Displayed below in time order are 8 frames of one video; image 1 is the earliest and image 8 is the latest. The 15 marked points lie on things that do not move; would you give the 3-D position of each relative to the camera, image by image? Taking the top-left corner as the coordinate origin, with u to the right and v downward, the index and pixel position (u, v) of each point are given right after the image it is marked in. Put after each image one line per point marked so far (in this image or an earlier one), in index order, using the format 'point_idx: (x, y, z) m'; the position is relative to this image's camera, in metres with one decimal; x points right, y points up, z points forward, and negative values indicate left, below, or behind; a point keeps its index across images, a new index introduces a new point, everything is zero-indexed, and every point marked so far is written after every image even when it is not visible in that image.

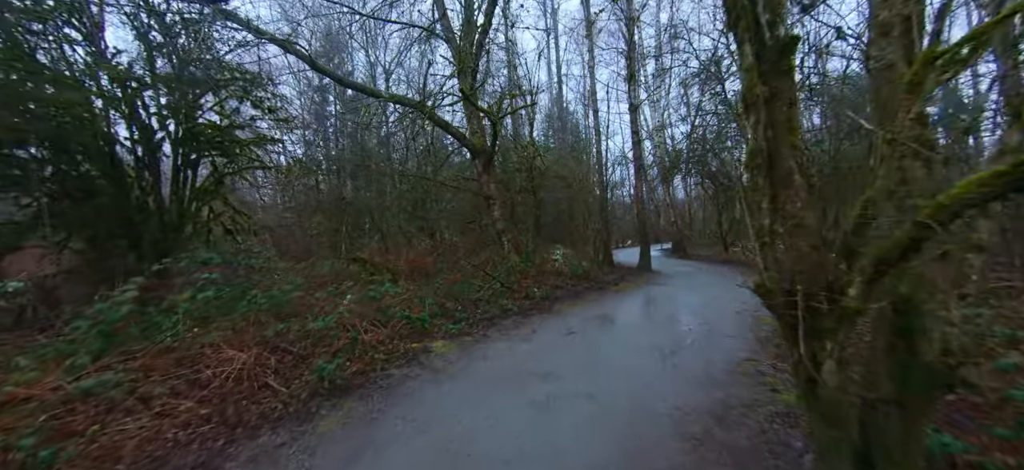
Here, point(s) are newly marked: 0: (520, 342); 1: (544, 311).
0: (+0.2, -2.4, +6.7) m
1: (+1.0, -2.2, +9.0) m
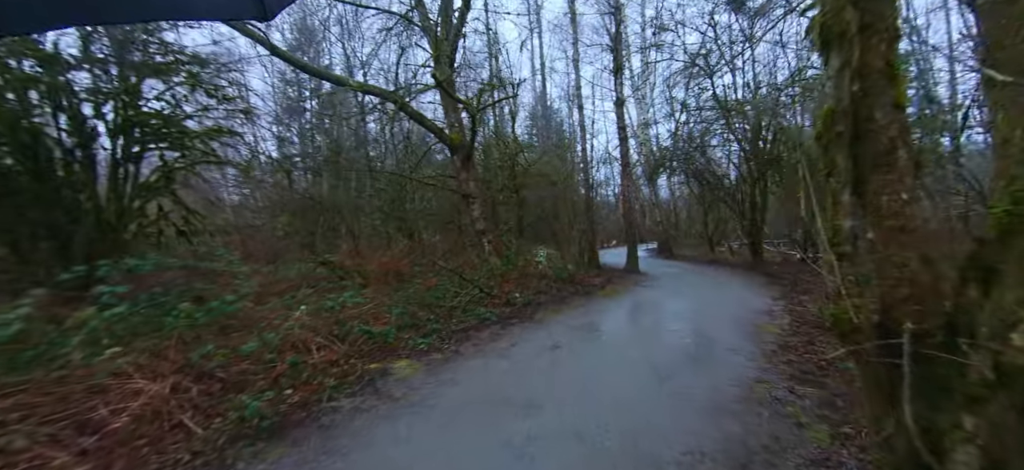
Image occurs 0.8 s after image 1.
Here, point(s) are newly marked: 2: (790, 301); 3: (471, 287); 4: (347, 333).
0: (-0.3, -2.4, +5.9) m
1: (+0.4, -2.2, +8.2) m
2: (+5.7, -1.4, +6.2) m
3: (-1.4, -1.8, +10.7) m
4: (-4.0, -2.3, +7.4) m
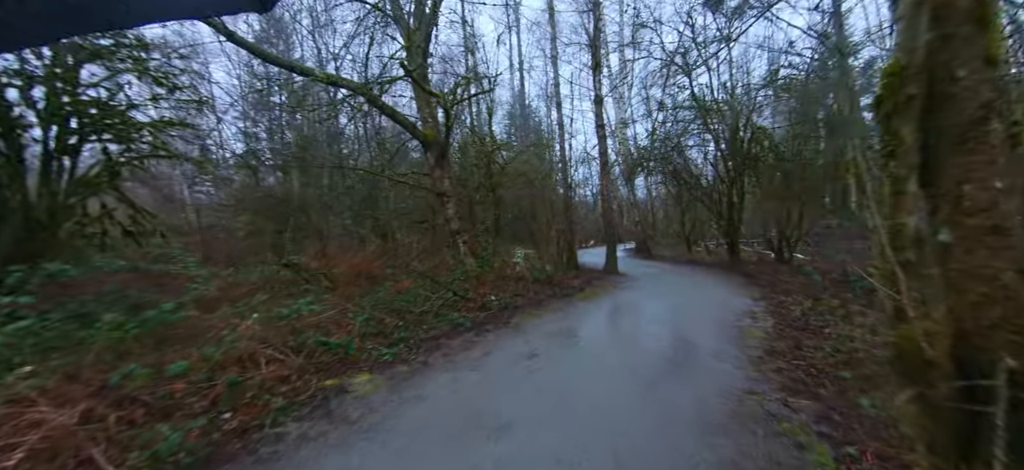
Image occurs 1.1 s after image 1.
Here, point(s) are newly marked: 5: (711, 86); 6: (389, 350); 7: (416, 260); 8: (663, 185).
0: (-0.8, -2.4, +5.4) m
1: (-0.2, -2.2, +7.8) m
2: (+5.2, -1.4, +6.1) m
3: (-2.2, -1.8, +10.1) m
4: (-4.5, -2.4, +6.7) m
5: (+7.3, +5.7, +11.2) m
6: (-2.7, -2.6, +7.0) m
7: (-3.7, -0.9, +11.9) m
8: (+8.2, +2.7, +16.7) m
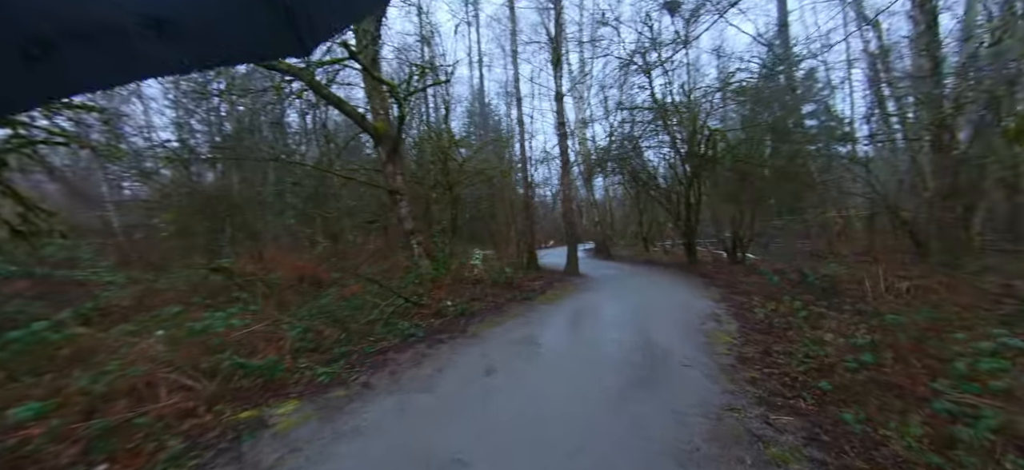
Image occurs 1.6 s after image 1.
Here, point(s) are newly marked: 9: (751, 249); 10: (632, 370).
0: (-1.4, -2.4, +4.7) m
1: (-1.2, -2.3, +7.1) m
2: (+4.4, -1.4, +6.2) m
3: (-3.4, -1.8, +9.1) m
4: (-5.3, -2.4, +5.5) m
5: (+5.8, +5.7, +11.5) m
6: (-3.6, -2.6, +6.0) m
7: (-5.2, -0.9, +10.7) m
8: (+6.0, +2.7, +17.0) m
9: (+9.2, -0.5, +12.0) m
10: (+1.7, -1.8, +4.3) m
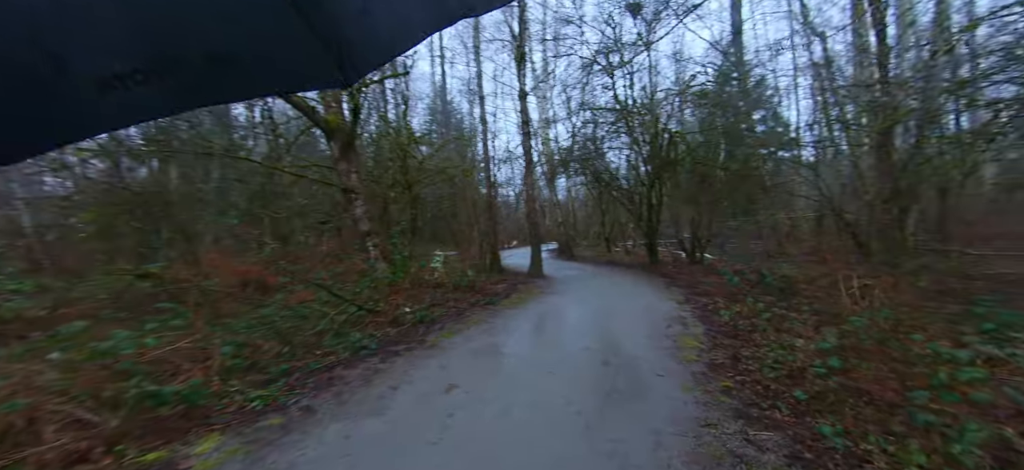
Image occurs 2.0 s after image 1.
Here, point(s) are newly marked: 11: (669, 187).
0: (-2.0, -2.5, +4.1) m
1: (-2.0, -2.3, +6.5) m
2: (+3.7, -1.4, +6.2) m
3: (-4.4, -1.9, +8.3) m
4: (-5.9, -2.5, +4.4) m
5: (+4.5, +5.7, +11.6) m
6: (-4.2, -2.7, +5.1) m
7: (-6.3, -1.0, +9.7) m
8: (+4.0, +2.7, +17.2) m
9: (+7.8, -0.5, +12.5) m
10: (+1.2, -1.9, +4.0) m
11: (+6.4, +2.0, +12.3) m
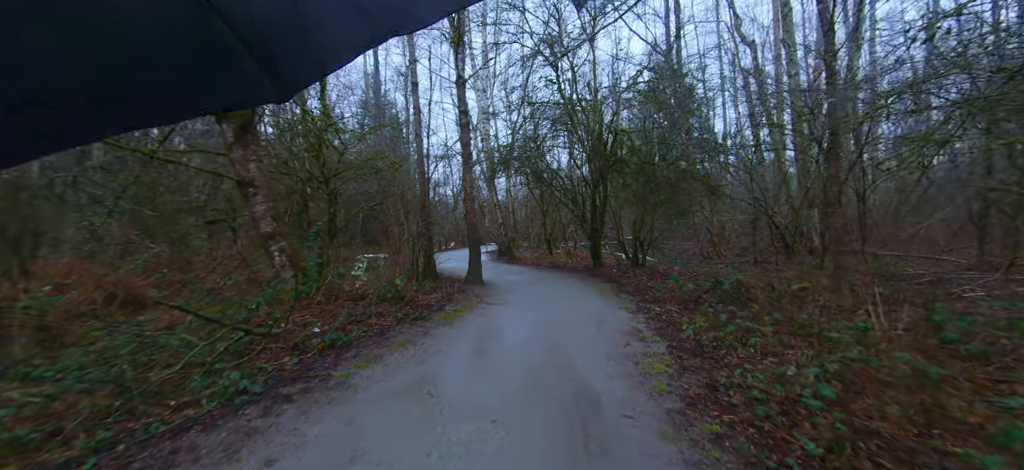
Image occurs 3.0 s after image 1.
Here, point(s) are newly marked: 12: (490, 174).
0: (-2.6, -2.5, +2.6) m
1: (-3.1, -2.4, +4.9) m
2: (+2.5, -1.5, +5.8) m
3: (-5.8, -1.9, +6.2) m
4: (-6.5, -2.5, +2.2) m
5: (+2.3, +5.6, +11.3) m
6: (-5.0, -2.7, +3.2) m
7: (-8.0, -1.1, +7.3) m
8: (+0.7, +2.6, +16.6) m
9: (+5.4, -0.6, +12.7) m
10: (+0.5, -1.9, +3.1) m
11: (+4.0, +1.9, +12.3) m
12: (-1.1, +3.2, +16.6) m
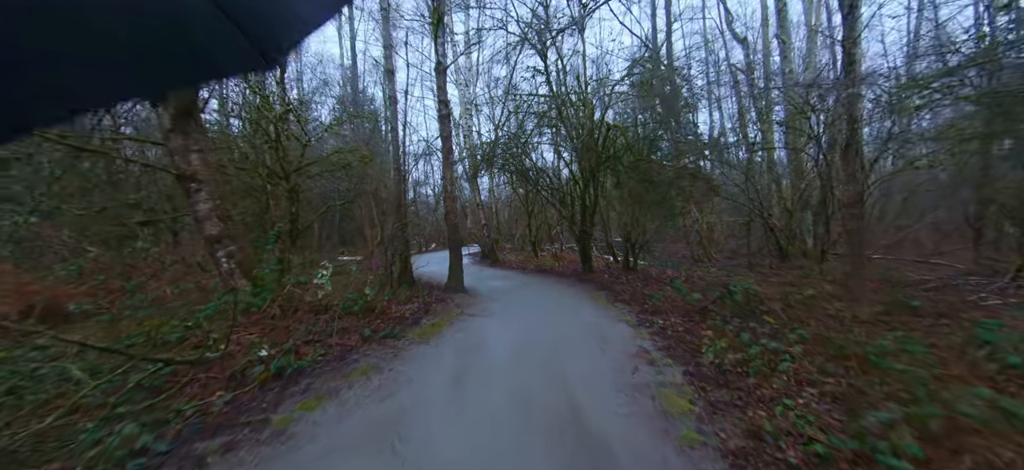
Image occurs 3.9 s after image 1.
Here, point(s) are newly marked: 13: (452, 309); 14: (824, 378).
0: (-2.6, -2.6, +1.7) m
1: (-3.2, -2.5, +4.0) m
2: (+2.3, -1.5, +5.1) m
3: (-6.1, -2.0, +5.1) m
4: (-6.5, -2.6, +1.0) m
5: (+1.8, +5.5, +10.6) m
6: (-5.1, -2.8, +2.1) m
7: (-8.3, -1.2, +6.0) m
8: (-0.1, +2.5, +15.9) m
9: (+4.8, -0.7, +12.2) m
10: (+0.5, -2.0, +2.4) m
11: (+3.5, +1.9, +11.7) m
12: (-2.0, +3.1, +15.8) m
13: (-1.4, -1.8, +7.7) m
14: (+3.3, -1.5, +3.2) m
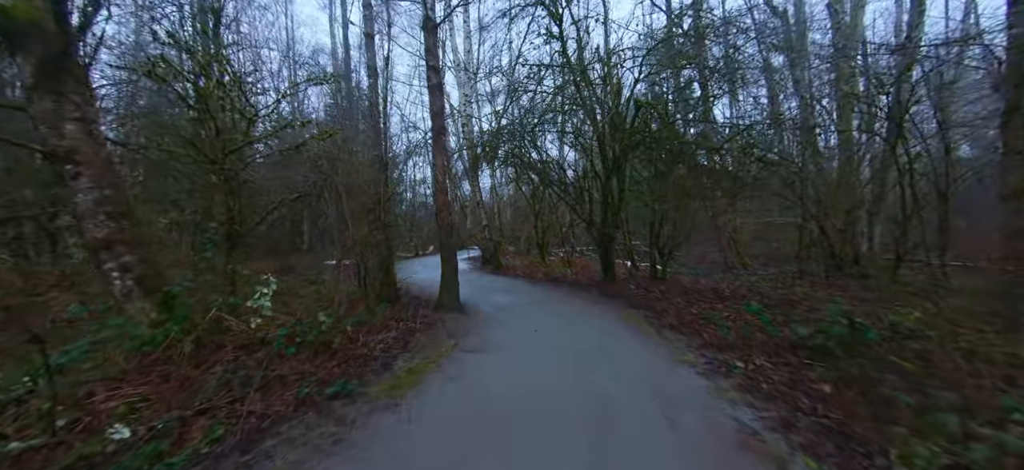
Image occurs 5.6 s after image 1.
0: (-2.5, -2.6, 0.0) m
1: (-3.1, -2.5, +2.3) m
2: (+2.5, -1.6, +3.4) m
3: (-5.9, -2.1, +3.4) m
4: (-6.4, -2.6, -0.7) m
5: (+1.9, +5.5, +8.9) m
6: (-4.9, -2.8, +0.4) m
7: (-8.1, -1.2, +4.3) m
8: (+0.1, +2.4, +14.2) m
9: (+5.0, -0.8, +10.5) m
10: (+0.6, -2.0, +0.7) m
11: (+3.6, +1.8, +10.0) m
12: (-1.8, +3.0, +14.1) m
13: (-1.2, -1.8, +6.0) m
14: (+3.4, -1.5, +1.5) m
